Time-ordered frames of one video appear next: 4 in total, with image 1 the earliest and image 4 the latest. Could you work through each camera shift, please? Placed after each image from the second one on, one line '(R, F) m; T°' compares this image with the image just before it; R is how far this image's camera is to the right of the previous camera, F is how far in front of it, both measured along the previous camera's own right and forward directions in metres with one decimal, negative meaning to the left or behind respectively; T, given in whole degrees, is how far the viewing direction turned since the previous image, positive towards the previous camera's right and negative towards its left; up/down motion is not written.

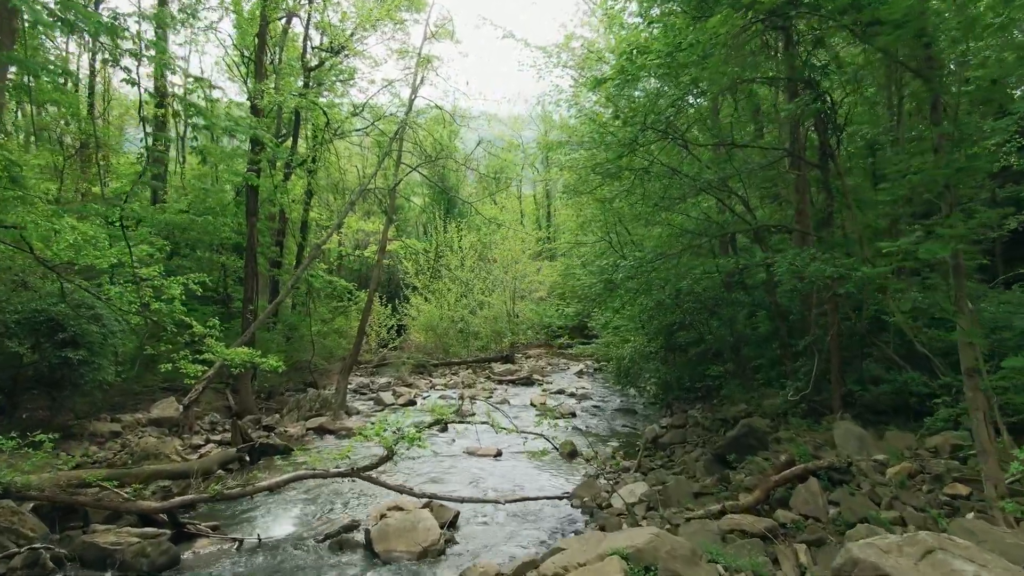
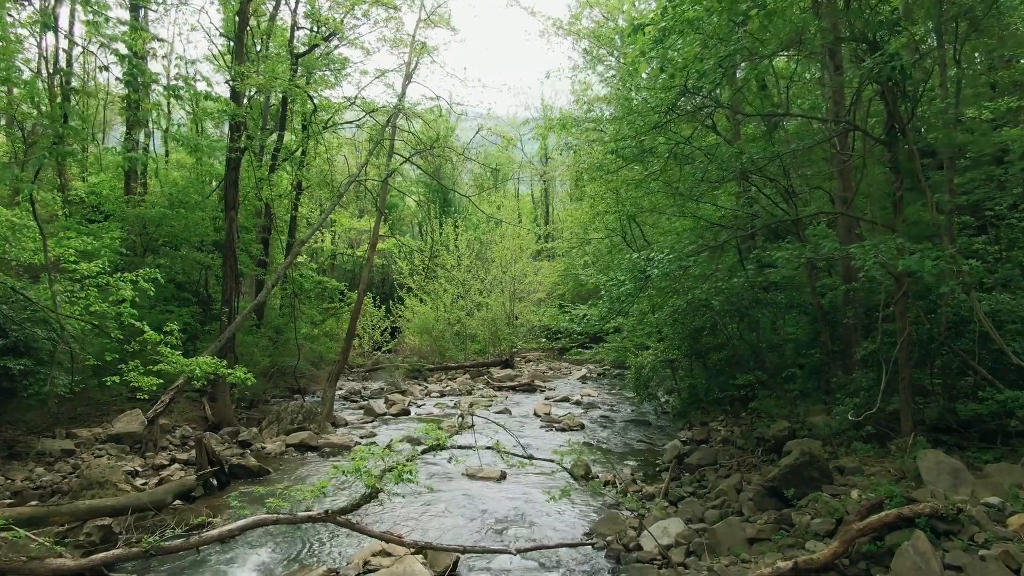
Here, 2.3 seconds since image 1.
(-0.2, +1.3) m; 0°
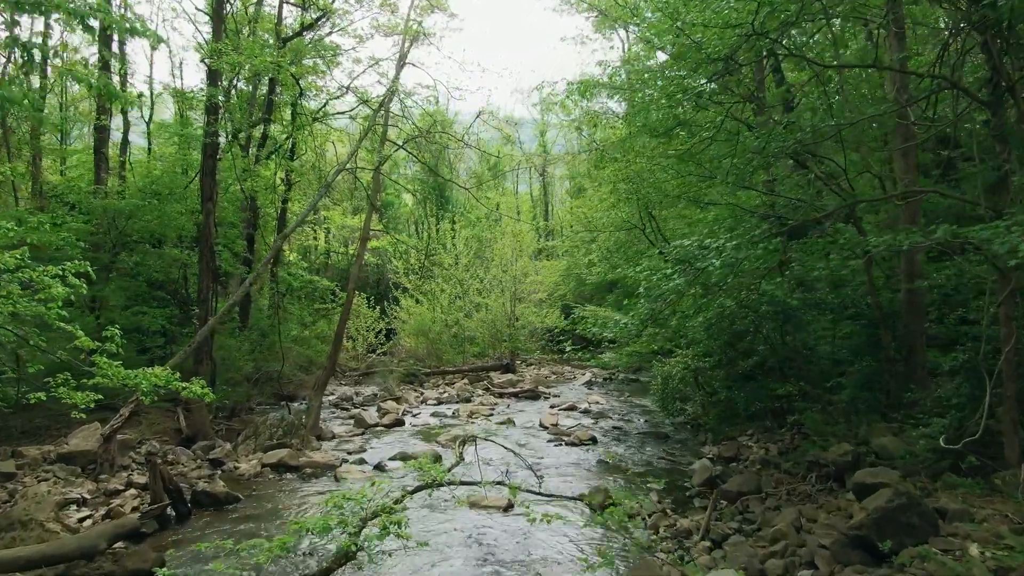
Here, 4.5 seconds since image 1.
(-0.2, +1.3) m; 0°
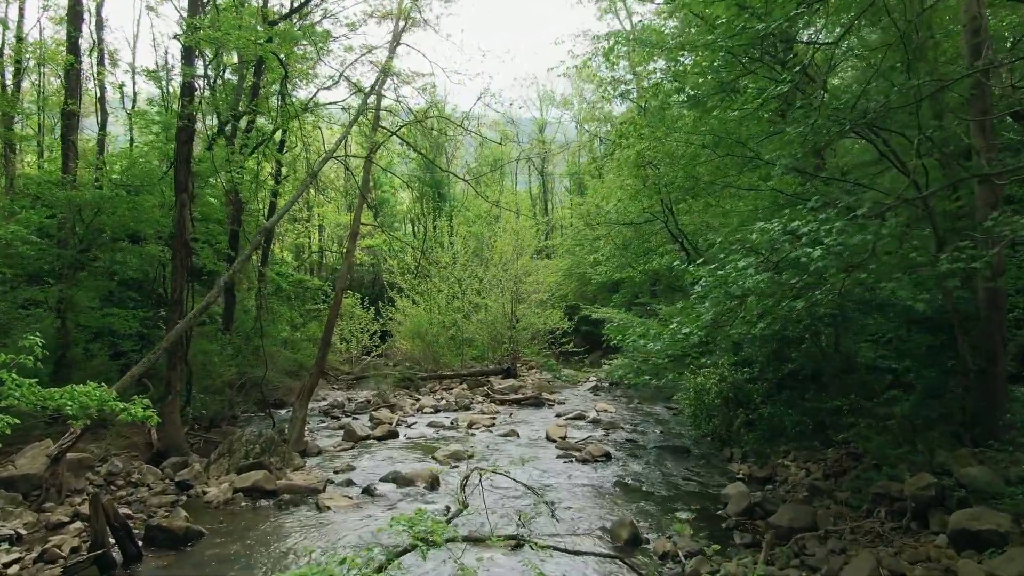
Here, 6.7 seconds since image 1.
(-0.1, +1.2) m; 0°
